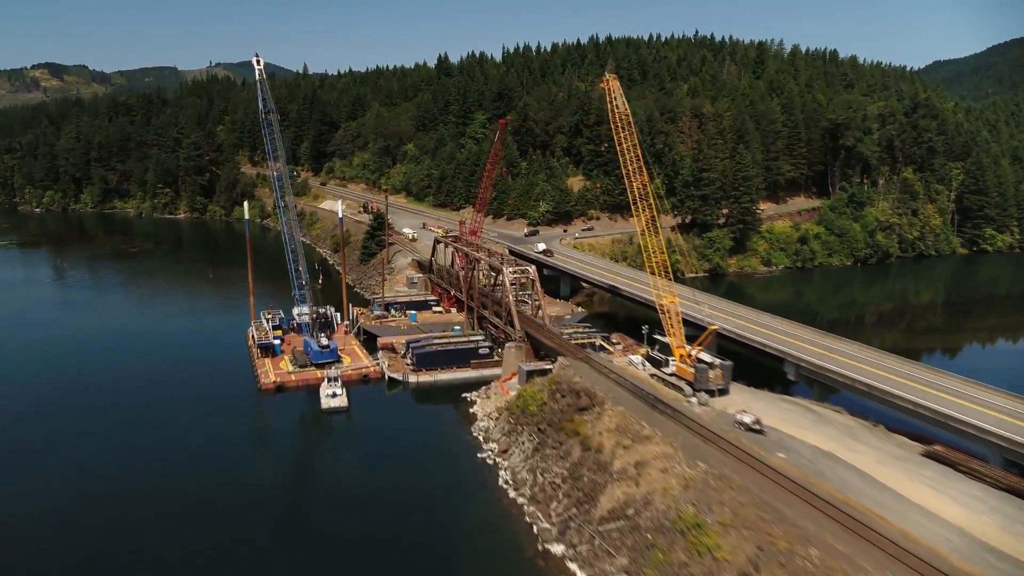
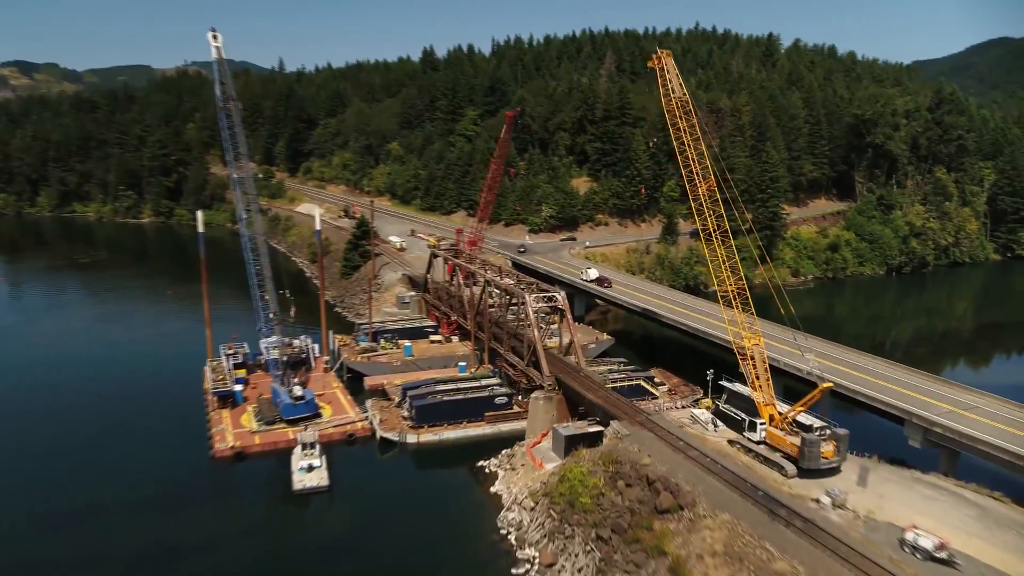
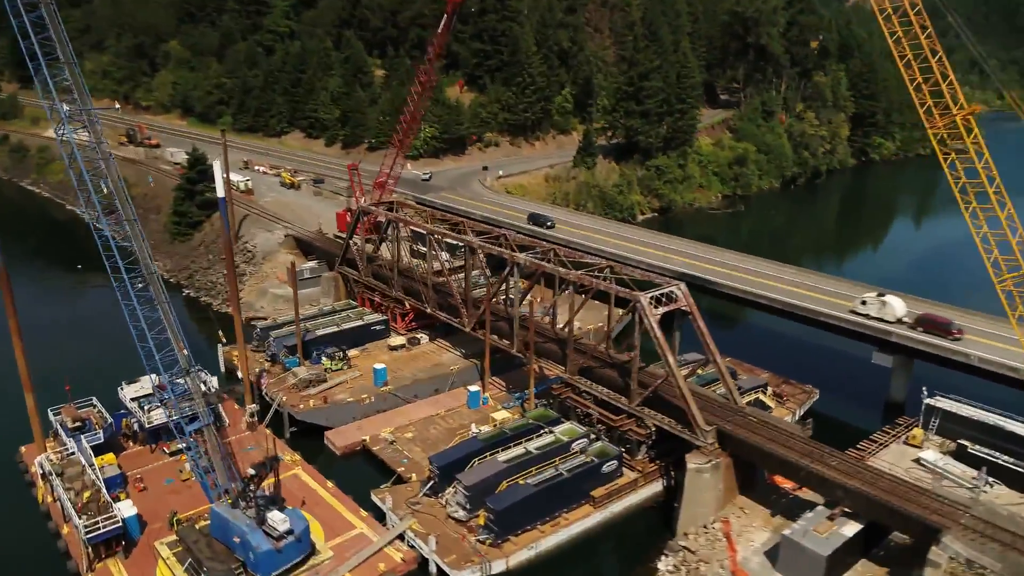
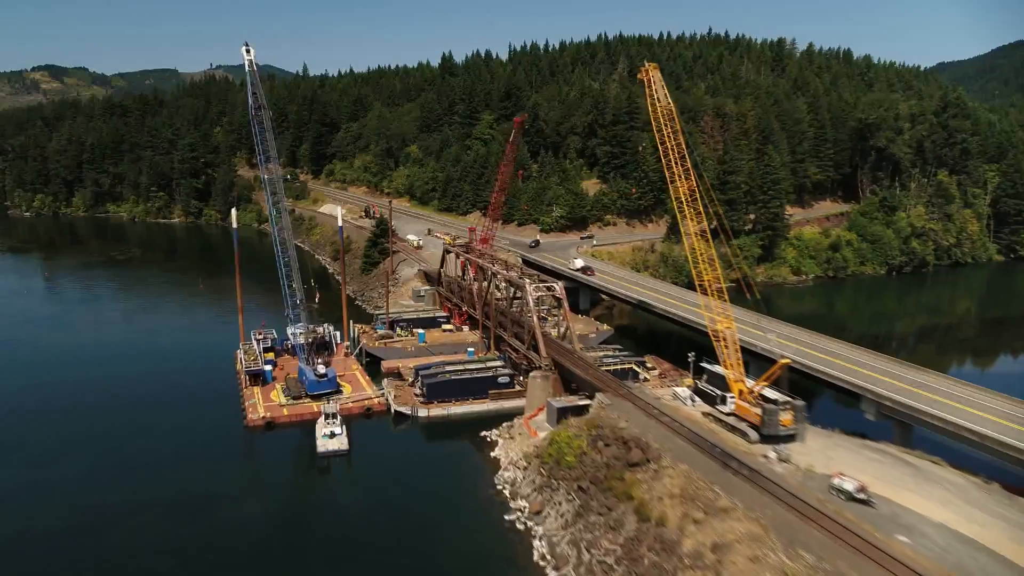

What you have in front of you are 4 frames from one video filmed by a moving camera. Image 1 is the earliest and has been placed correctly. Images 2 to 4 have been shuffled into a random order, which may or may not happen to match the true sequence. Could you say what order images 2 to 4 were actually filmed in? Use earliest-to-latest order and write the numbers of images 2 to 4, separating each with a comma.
4, 2, 3
